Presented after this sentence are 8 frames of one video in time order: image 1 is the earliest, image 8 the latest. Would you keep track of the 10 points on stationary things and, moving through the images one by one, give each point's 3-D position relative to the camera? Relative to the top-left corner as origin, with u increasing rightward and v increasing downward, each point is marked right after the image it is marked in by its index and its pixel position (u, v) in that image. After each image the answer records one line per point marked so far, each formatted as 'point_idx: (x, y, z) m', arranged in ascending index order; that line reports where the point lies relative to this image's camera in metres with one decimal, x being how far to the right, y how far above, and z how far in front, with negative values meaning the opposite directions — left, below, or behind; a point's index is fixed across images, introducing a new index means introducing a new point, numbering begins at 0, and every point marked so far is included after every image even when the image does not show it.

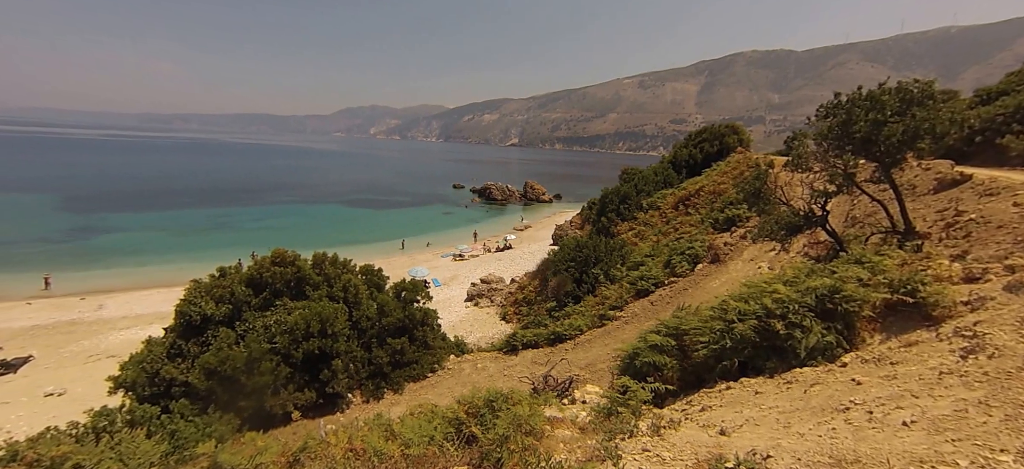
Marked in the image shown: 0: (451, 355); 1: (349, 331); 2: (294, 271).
0: (-2.2, -4.6, +14.7) m
1: (-5.3, -3.2, +12.4) m
2: (-7.4, -1.2, +12.9) m
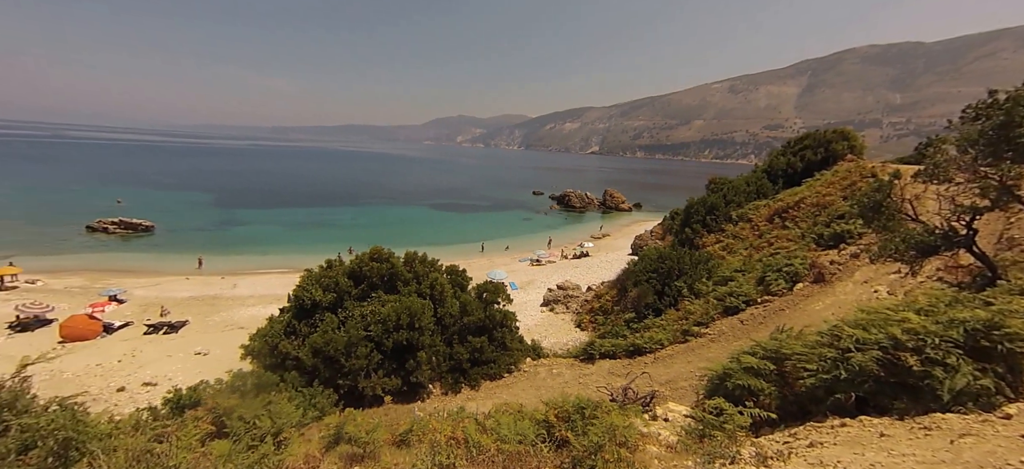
0: (+0.7, -4.8, +14.8) m
1: (-2.7, -3.2, +13.1) m
2: (-4.5, -1.2, +14.1) m
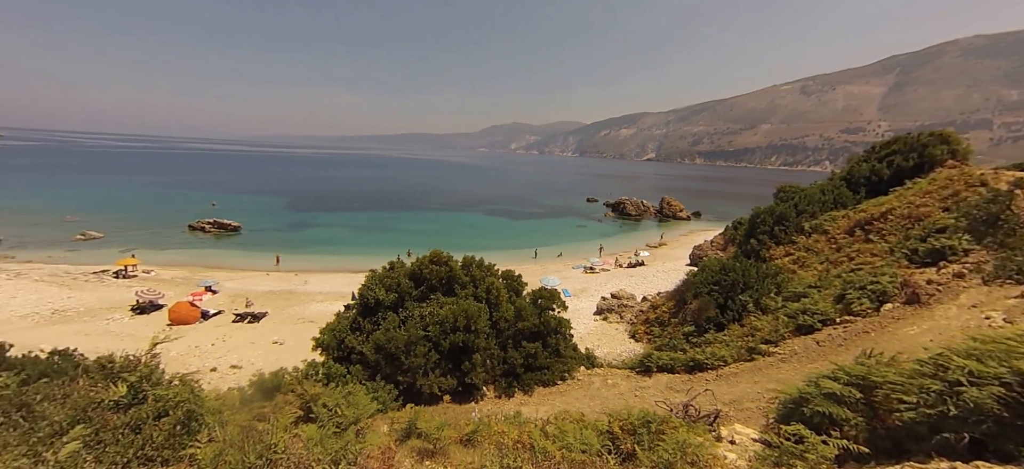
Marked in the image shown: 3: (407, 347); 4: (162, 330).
0: (+2.7, -5.1, +14.6) m
1: (-0.8, -3.4, +13.3) m
2: (-2.5, -1.3, +14.5) m
3: (-3.5, -3.6, +12.2) m
4: (-16.9, -4.6, +18.4) m
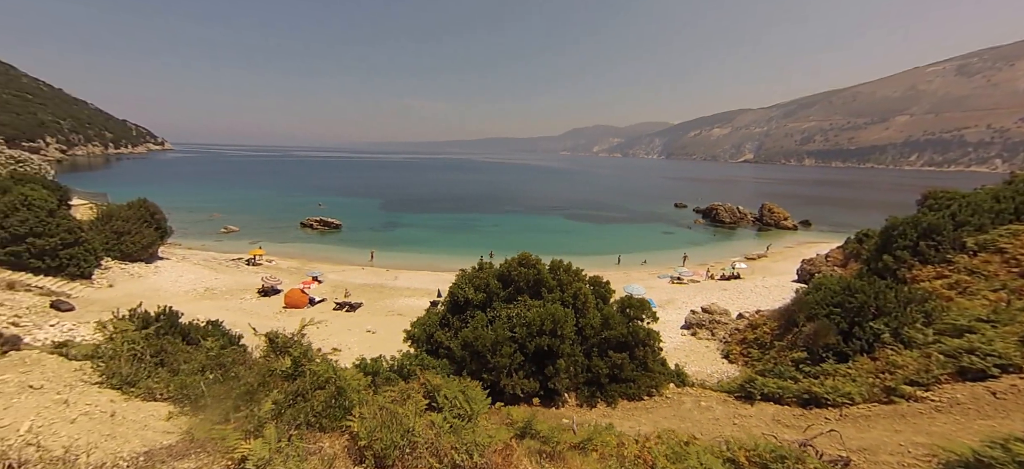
0: (+5.7, -5.4, +13.7) m
1: (+2.1, -3.5, +13.1) m
2: (+0.8, -1.5, +14.6) m
3: (-0.7, -3.7, +12.5) m
4: (-12.9, -4.3, +21.0) m
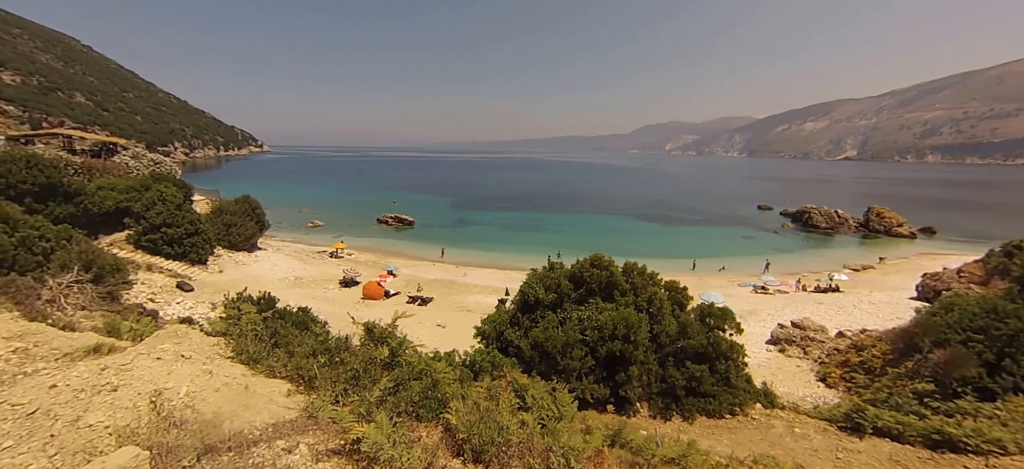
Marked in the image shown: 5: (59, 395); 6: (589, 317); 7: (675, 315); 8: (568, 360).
0: (+8.1, -5.5, +12.5) m
1: (+4.5, -3.6, +12.5) m
2: (+3.4, -1.5, +14.2) m
3: (+1.6, -3.7, +12.3) m
4: (-9.2, -4.0, +22.6) m
5: (-6.1, -2.2, +5.2) m
6: (+2.5, -2.8, +13.0) m
7: (+5.7, -2.9, +13.7) m
8: (+1.7, -4.0, +12.1) m
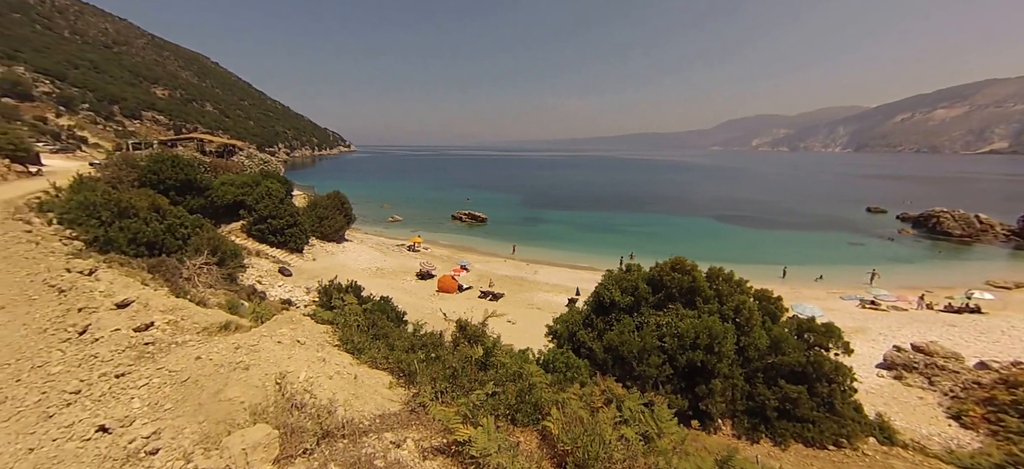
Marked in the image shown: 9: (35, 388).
0: (+10.3, -5.8, +10.8) m
1: (+6.8, -3.7, +11.4) m
2: (+6.1, -1.6, +13.2) m
3: (+3.9, -3.7, +11.7) m
4: (-5.0, -3.7, +23.6) m
5: (-4.8, -2.1, +6.0) m
6: (+5.0, -2.9, +12.2) m
7: (+8.3, -3.0, +12.3) m
8: (+4.0, -4.1, +11.5) m
9: (-7.6, -2.5, +6.2) m
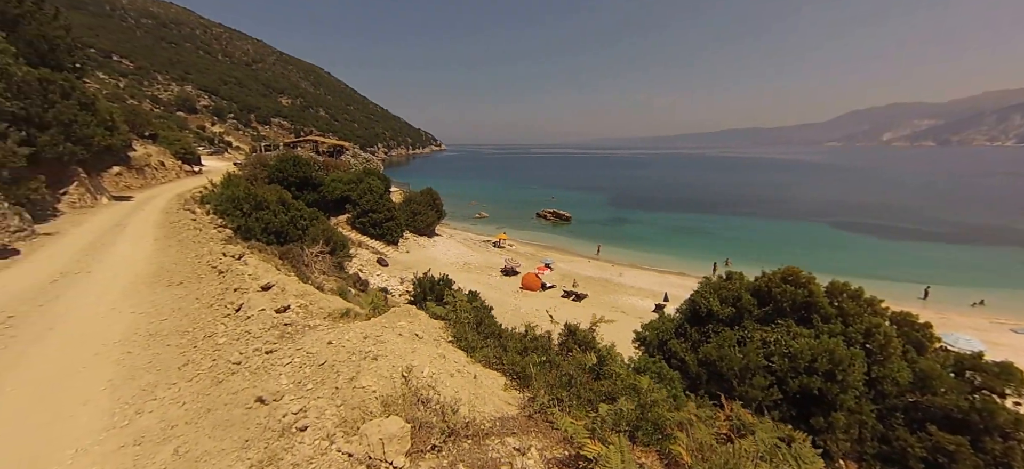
0: (+12.6, -6.1, +8.4) m
1: (+9.3, -4.0, +9.6) m
2: (+9.1, -1.8, +11.5) m
3: (+6.6, -3.9, +10.4) m
4: (+0.2, -3.5, +23.9) m
5: (-3.1, -2.0, +6.5) m
6: (+7.8, -3.1, +10.8) m
7: (+11.0, -3.3, +10.2) m
8: (+6.6, -4.2, +10.2) m
9: (-5.8, -2.3, +7.3) m
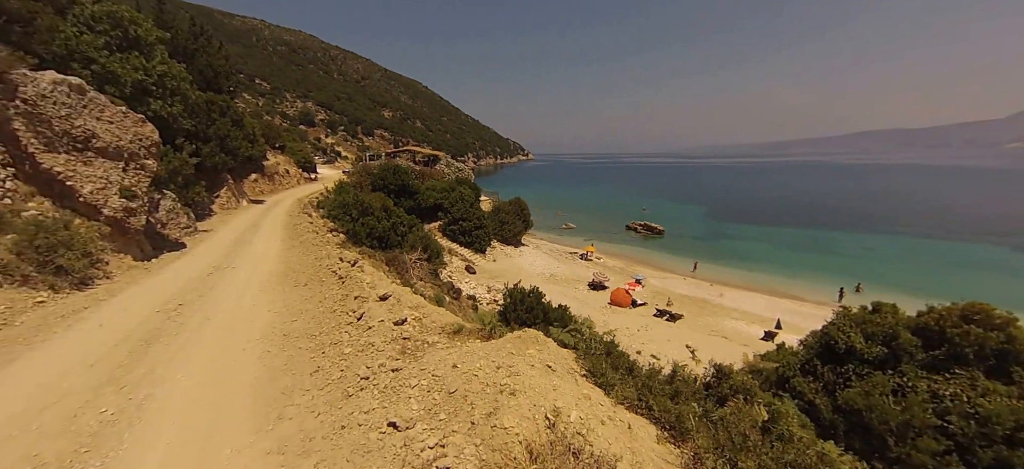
0: (+14.6, -7.1, +5.0) m
1: (+11.7, -4.8, +6.9) m
2: (+11.9, -2.7, +8.8) m
3: (+9.2, -4.6, +8.2) m
4: (+5.5, -4.4, +22.6) m
5: (-1.0, -2.3, +6.3) m
6: (+10.4, -3.9, +8.3) m
7: (+13.5, -4.3, +7.2) m
8: (+9.1, -5.0, +8.0) m
9: (-3.5, -2.5, +7.6) m
